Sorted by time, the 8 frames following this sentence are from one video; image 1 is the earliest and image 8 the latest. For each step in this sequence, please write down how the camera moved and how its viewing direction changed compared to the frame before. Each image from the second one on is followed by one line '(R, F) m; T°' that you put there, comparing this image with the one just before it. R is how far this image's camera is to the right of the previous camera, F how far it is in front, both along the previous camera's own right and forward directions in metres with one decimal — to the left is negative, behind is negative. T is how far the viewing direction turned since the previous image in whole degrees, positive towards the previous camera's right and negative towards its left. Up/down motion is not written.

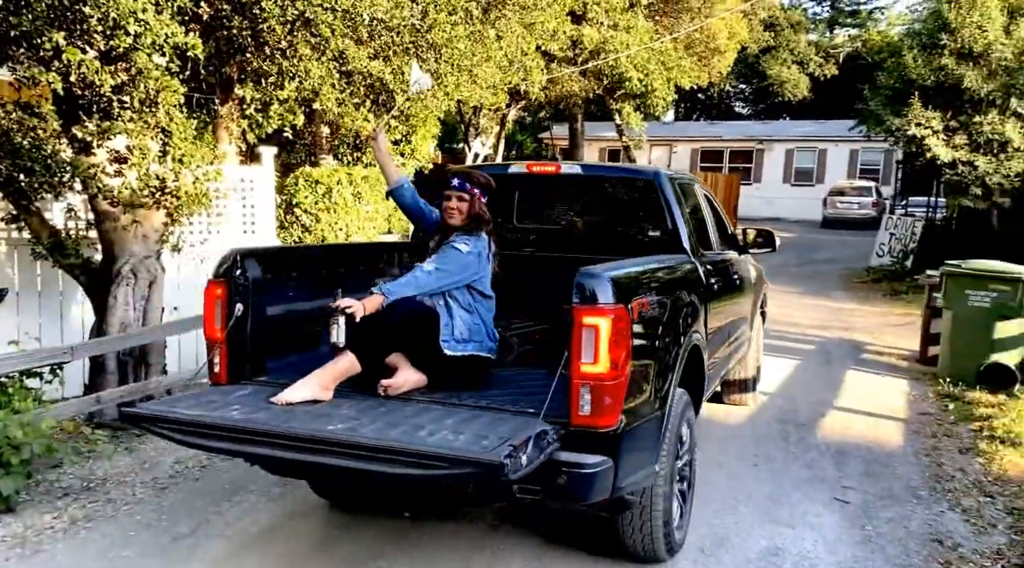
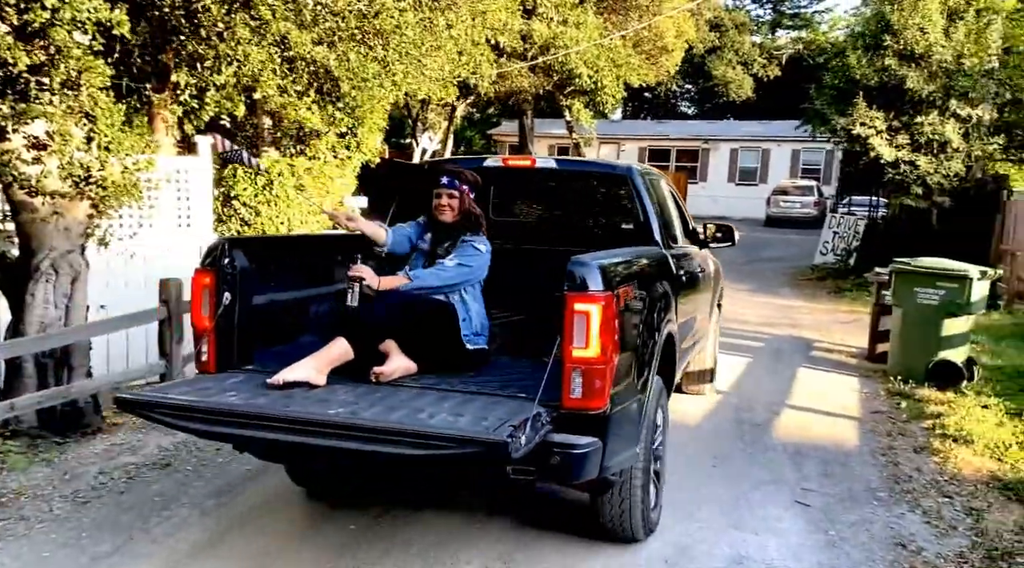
(0.0, +0.2) m; +3°
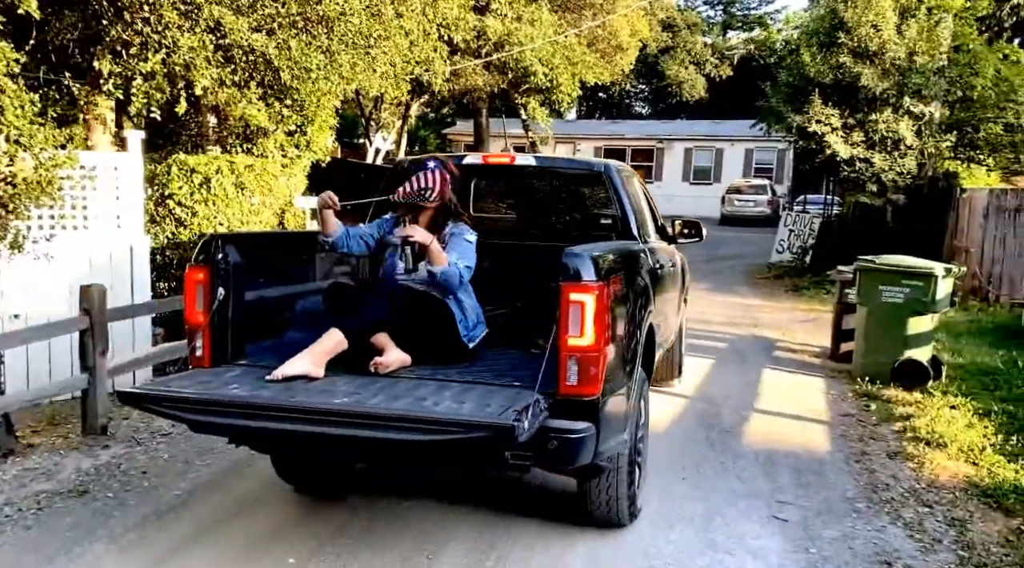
(0.0, +0.3) m; +3°
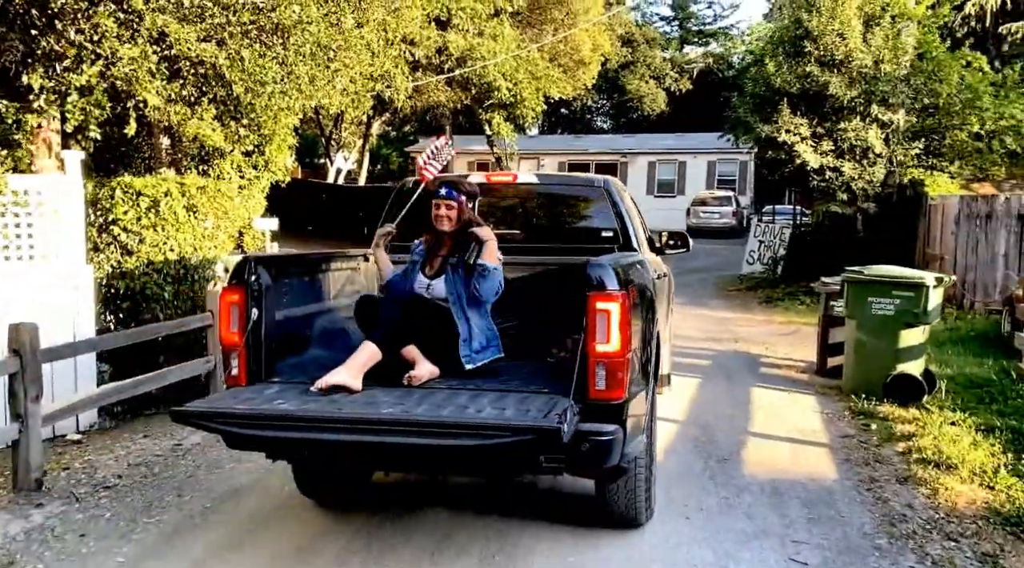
(-0.1, +0.4) m; +2°
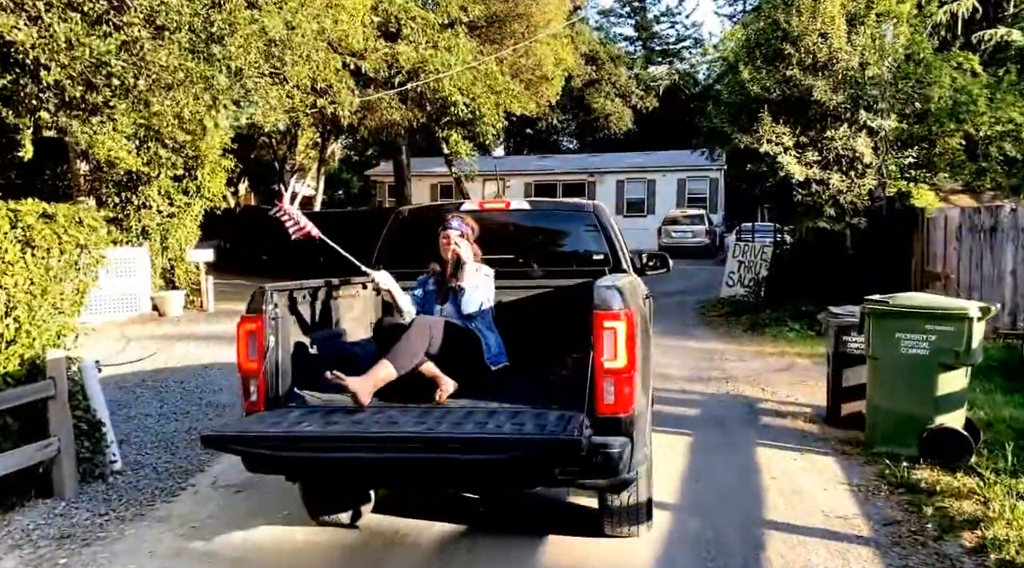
(+0.2, +1.5) m; +2°
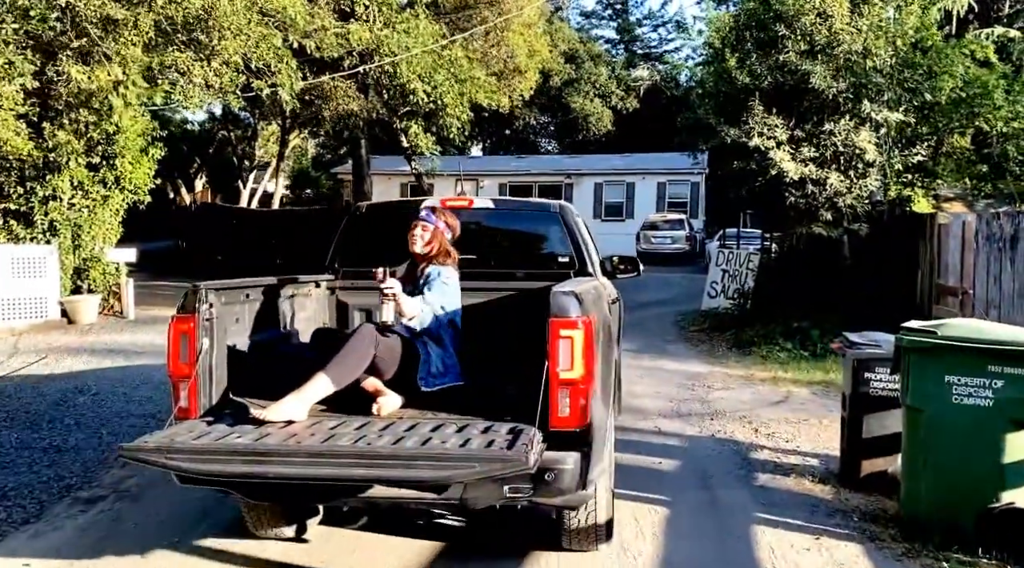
(+0.4, +1.7) m; +1°
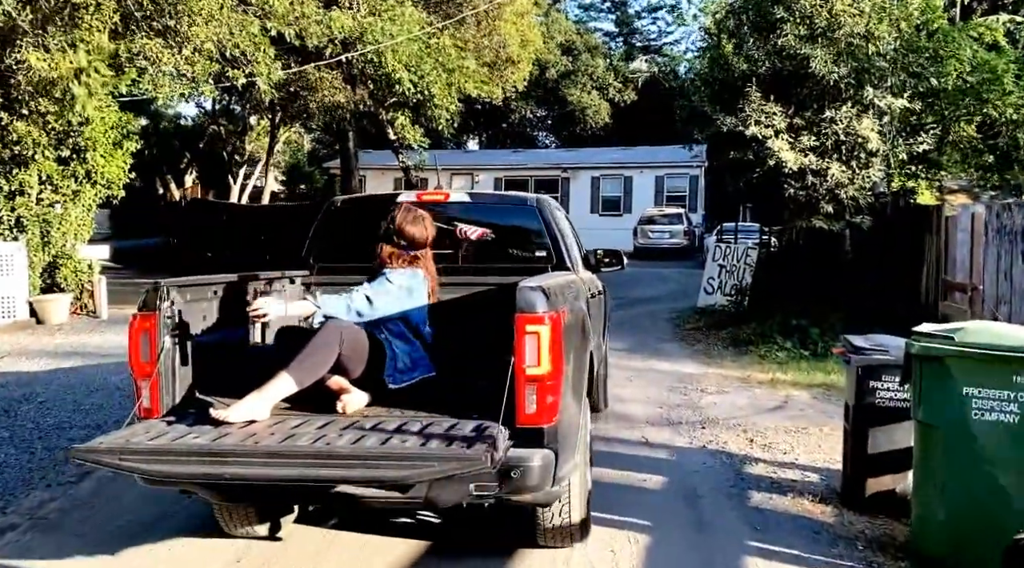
(+0.2, +0.6) m; 0°
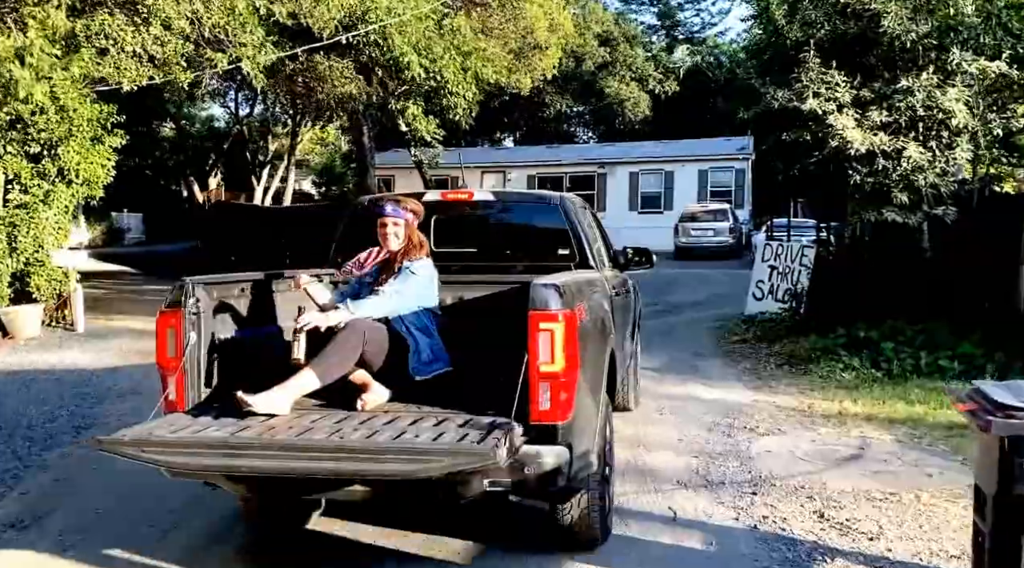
(+0.4, +1.7) m; -3°
